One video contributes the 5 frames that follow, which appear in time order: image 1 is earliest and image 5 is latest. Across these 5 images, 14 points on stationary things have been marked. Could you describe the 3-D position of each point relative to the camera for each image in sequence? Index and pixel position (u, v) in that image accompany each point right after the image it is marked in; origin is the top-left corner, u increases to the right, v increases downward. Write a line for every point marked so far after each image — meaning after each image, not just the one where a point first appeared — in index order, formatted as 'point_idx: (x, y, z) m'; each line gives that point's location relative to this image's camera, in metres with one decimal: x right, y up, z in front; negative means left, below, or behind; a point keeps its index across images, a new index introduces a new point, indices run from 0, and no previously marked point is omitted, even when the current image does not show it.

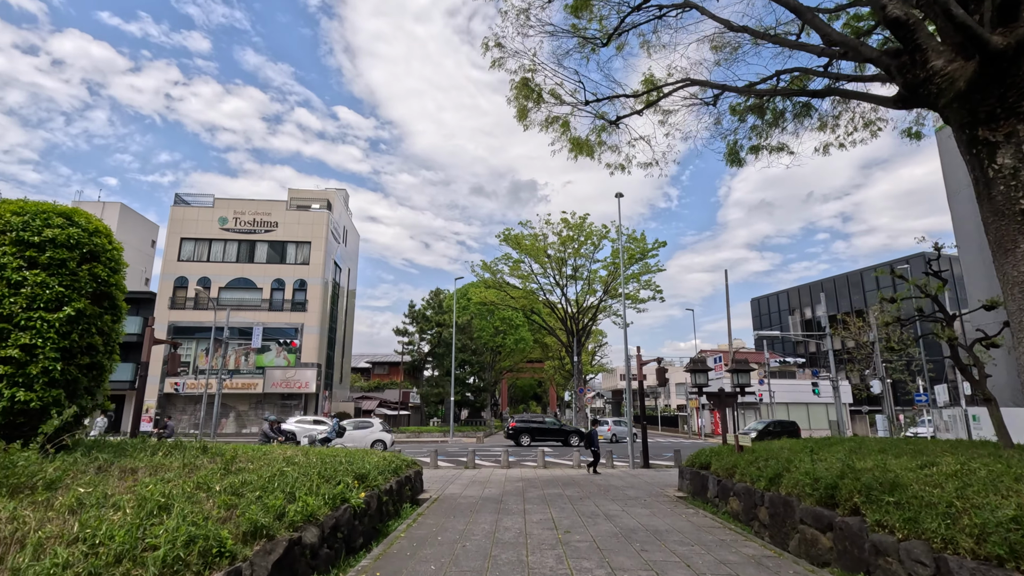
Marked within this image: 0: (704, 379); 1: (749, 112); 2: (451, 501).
0: (+4.5, -2.1, +12.2) m
1: (+6.3, +4.7, +14.2) m
2: (-1.2, -4.2, +10.6) m
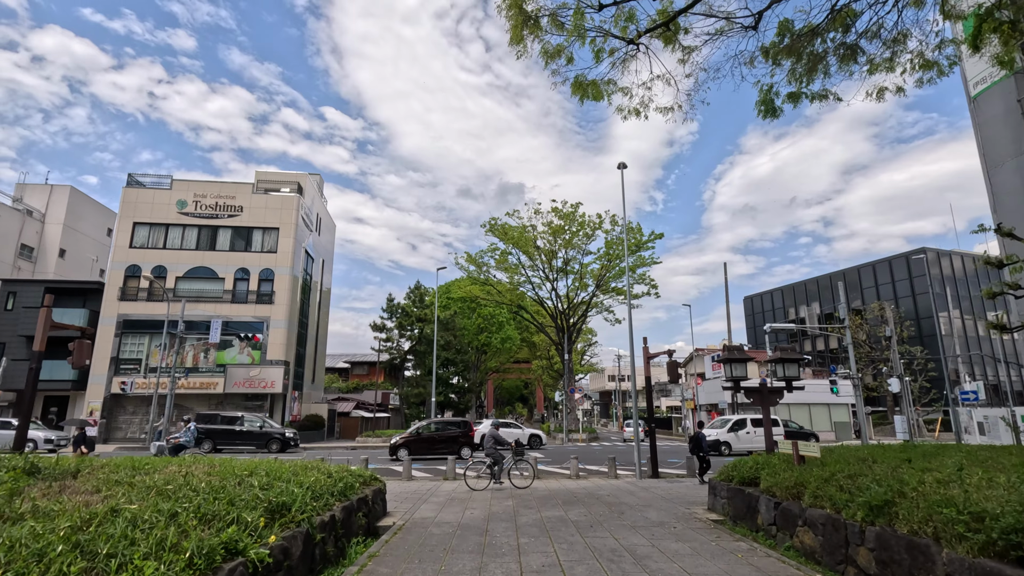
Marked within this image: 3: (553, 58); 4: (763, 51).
0: (+4.3, -1.5, +9.8) m
1: (+6.0, +5.2, +11.9) m
2: (-1.4, -3.7, +8.0) m
3: (+0.8, +4.3, +10.1) m
4: (+5.6, +5.3, +11.8) m
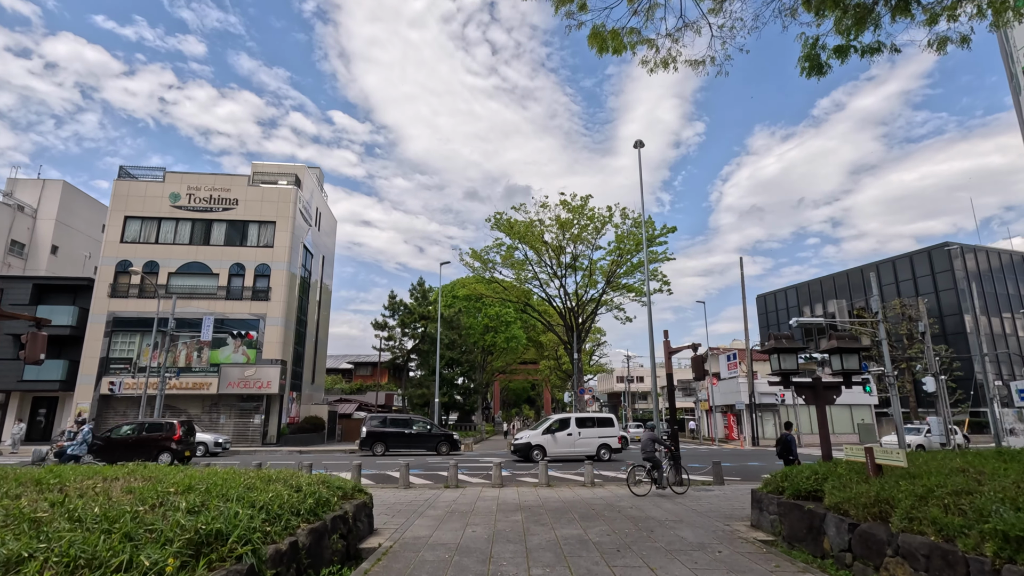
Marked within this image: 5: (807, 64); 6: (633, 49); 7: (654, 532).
0: (+4.4, -1.2, +8.3) m
1: (+6.2, +5.6, +10.4) m
2: (-1.3, -3.3, +6.6) m
3: (+0.9, +4.7, +8.7) m
4: (+5.7, +5.6, +10.4) m
5: (+5.6, +4.2, +10.1) m
6: (+2.1, +4.2, +9.3) m
7: (+2.1, -3.5, +7.7) m
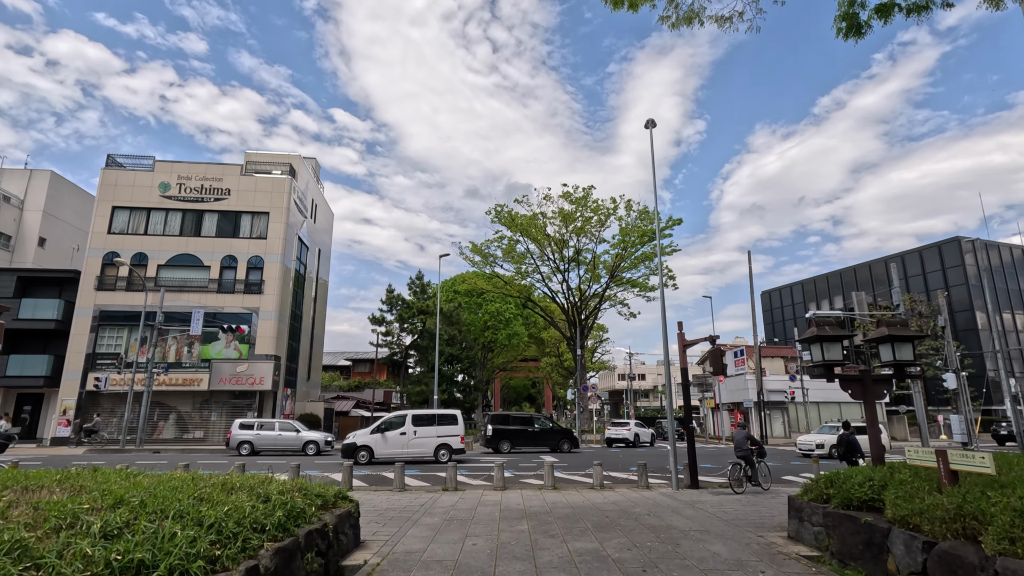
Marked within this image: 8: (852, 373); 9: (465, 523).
0: (+4.5, -0.9, +7.4) m
1: (+6.3, +5.8, +9.4) m
2: (-1.2, -3.1, +5.7) m
3: (+1.0, +5.0, +7.7) m
4: (+5.8, +5.9, +9.4) m
5: (+5.7, +4.5, +9.1) m
6: (+2.1, +4.5, +8.3) m
7: (+2.1, -3.3, +6.8) m
8: (+4.6, -1.2, +7.3) m
9: (-0.7, -3.6, +8.1) m
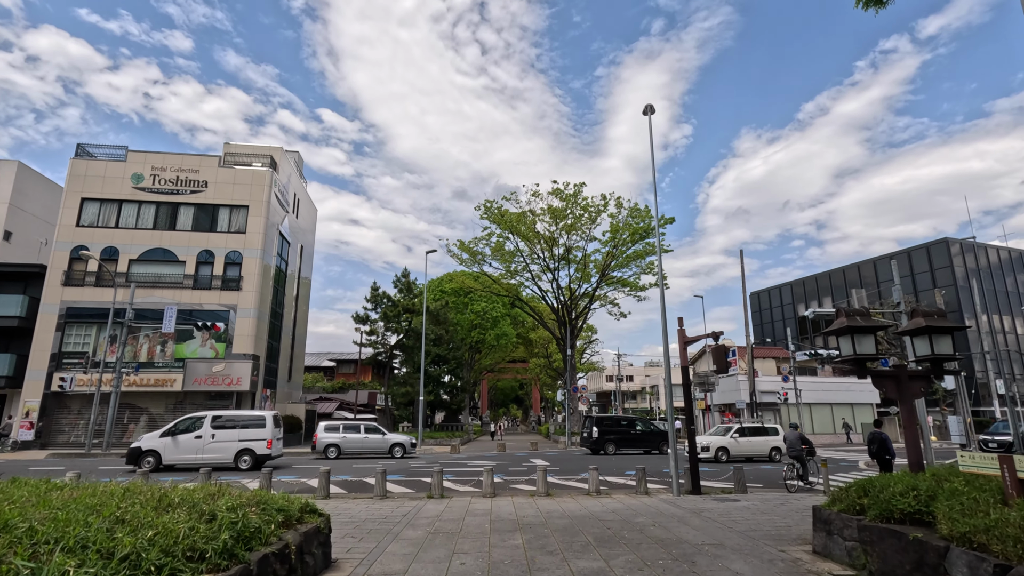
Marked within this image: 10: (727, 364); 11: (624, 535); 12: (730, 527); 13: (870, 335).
0: (+4.4, -0.7, +6.6) m
1: (+6.2, +6.0, +8.7) m
2: (-1.2, -2.9, +4.8) m
3: (+0.9, +5.1, +6.9) m
4: (+5.7, +6.1, +8.7) m
5: (+5.6, +4.7, +8.4) m
6: (+2.1, +4.6, +7.5) m
7: (+2.1, -3.1, +6.0) m
8: (+4.6, -1.0, +6.6) m
9: (-0.8, -3.4, +7.3) m
10: (+4.9, -1.8, +12.2) m
11: (+1.5, -3.4, +7.3) m
12: (+3.2, -3.5, +7.9) m
13: (+4.4, -0.6, +6.7) m
